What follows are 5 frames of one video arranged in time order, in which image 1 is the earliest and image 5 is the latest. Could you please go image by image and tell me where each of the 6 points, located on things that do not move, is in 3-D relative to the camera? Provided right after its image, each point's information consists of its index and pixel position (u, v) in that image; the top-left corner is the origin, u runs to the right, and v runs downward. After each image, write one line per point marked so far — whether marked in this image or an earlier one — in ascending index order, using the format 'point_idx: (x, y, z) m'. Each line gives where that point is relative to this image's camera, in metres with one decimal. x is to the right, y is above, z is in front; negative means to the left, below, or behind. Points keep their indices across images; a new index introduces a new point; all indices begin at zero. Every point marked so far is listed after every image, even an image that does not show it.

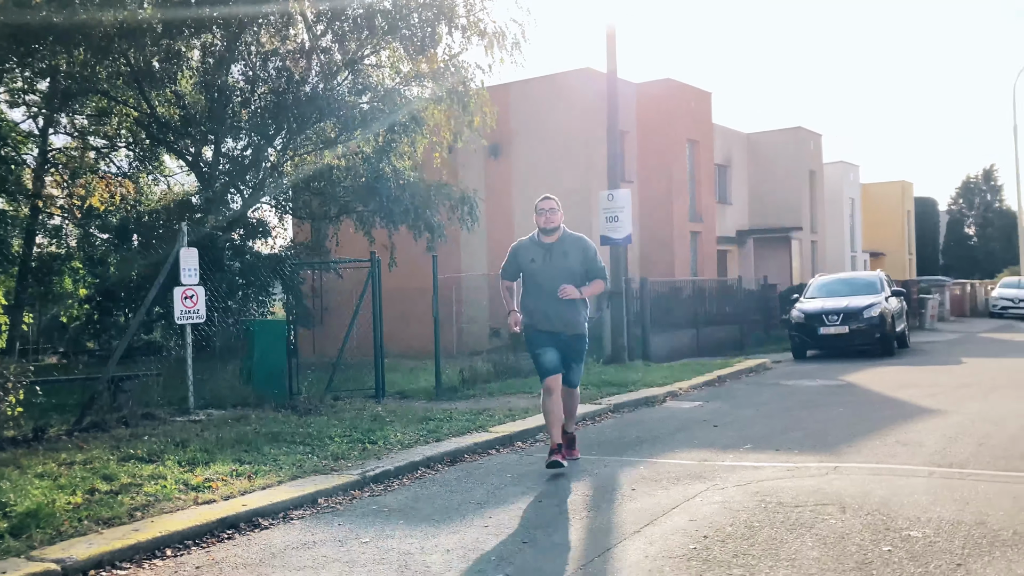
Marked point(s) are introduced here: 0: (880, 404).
0: (+3.8, -1.2, +9.1) m
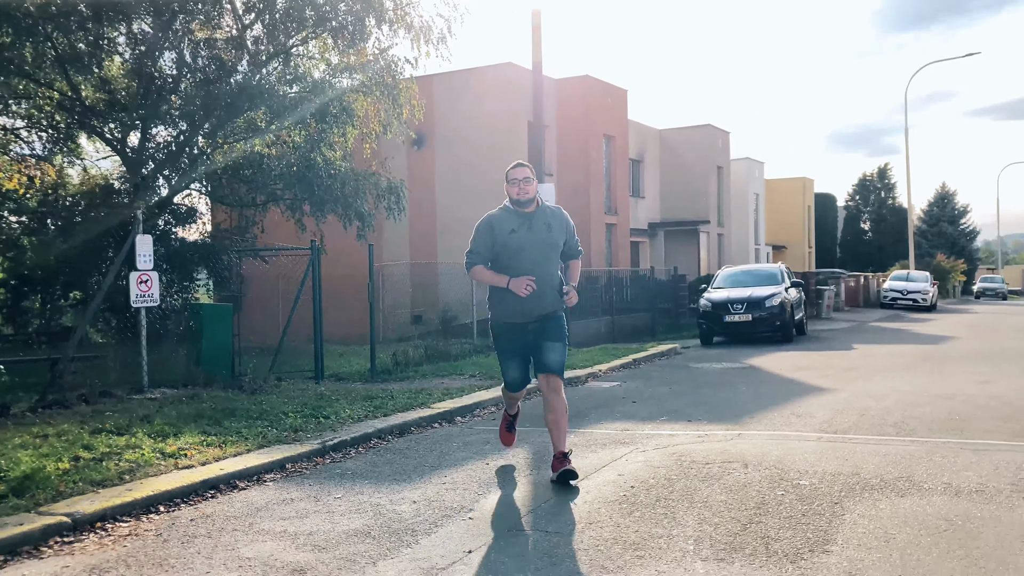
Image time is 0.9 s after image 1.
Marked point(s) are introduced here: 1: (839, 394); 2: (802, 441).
0: (+3.0, -1.1, +10.2) m
1: (+3.3, -1.1, +9.1) m
2: (+2.0, -1.1, +6.3) m
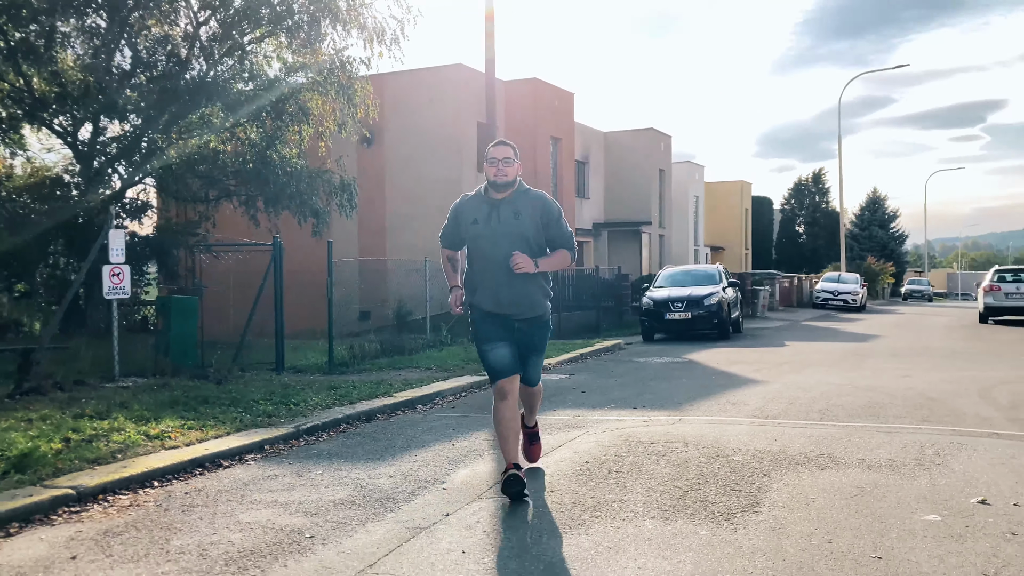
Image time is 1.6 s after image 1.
0: (+2.5, -1.1, +10.9) m
1: (+2.9, -1.1, +9.9) m
2: (+1.8, -1.1, +7.0) m
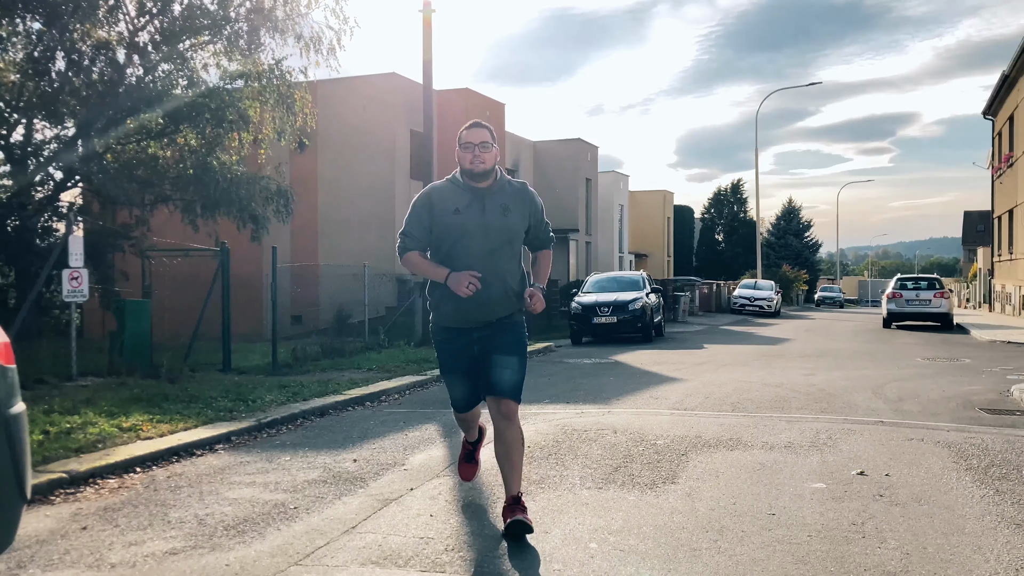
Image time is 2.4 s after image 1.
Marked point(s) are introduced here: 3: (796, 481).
0: (+1.7, -1.2, +11.8) m
1: (+2.1, -1.1, +10.8) m
2: (+1.3, -1.1, +7.8) m
3: (+1.7, -1.2, +5.4) m
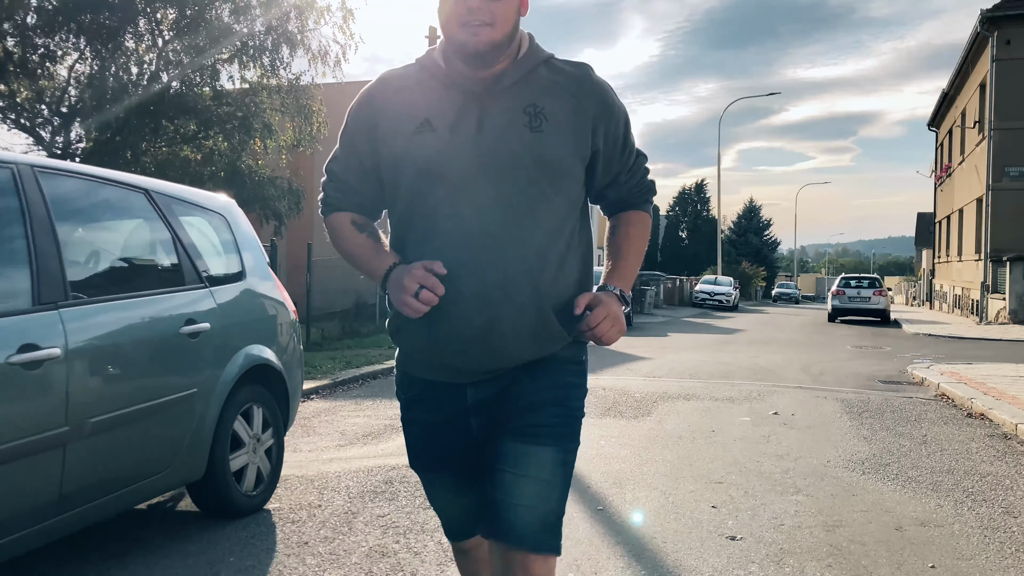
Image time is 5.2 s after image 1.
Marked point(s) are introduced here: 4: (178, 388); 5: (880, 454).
0: (+1.7, -1.1, +14.4) m
1: (+2.2, -1.1, +13.4) m
2: (+1.4, -1.1, +10.4) m
3: (+1.9, -1.1, +7.9) m
4: (-1.5, -0.5, +4.1) m
5: (+2.6, -1.2, +6.3) m
